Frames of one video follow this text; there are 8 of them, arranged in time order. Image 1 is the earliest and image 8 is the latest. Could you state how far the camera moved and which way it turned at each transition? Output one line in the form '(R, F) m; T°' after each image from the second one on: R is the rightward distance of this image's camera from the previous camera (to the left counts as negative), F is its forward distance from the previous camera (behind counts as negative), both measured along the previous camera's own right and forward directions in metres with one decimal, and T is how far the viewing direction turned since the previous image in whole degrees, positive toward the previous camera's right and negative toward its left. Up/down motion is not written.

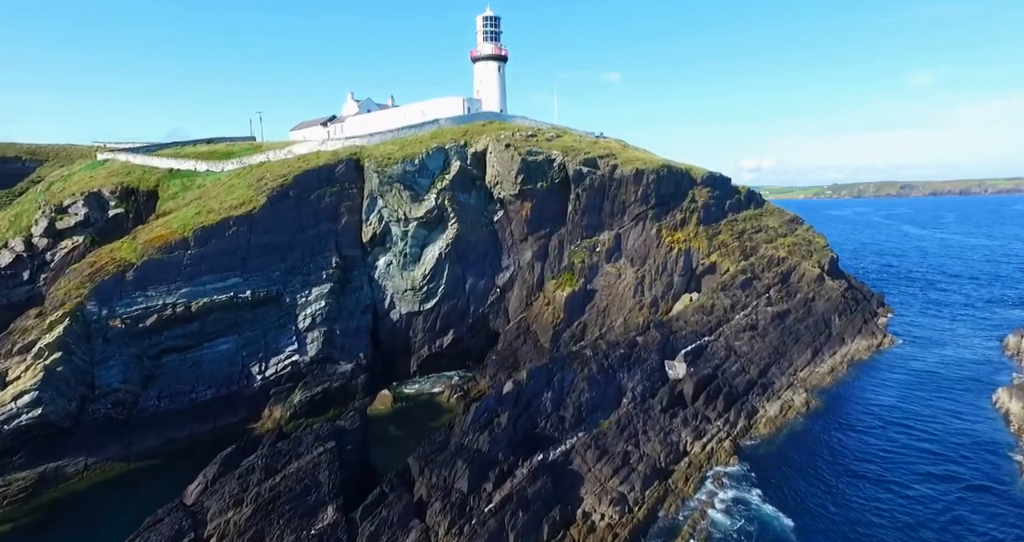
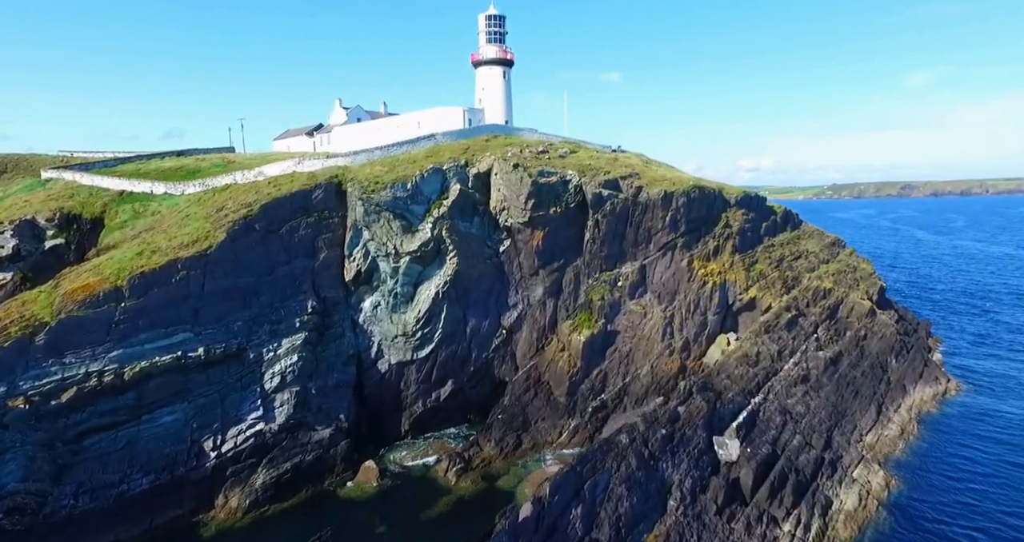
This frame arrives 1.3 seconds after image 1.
(-0.5, +5.4) m; 0°
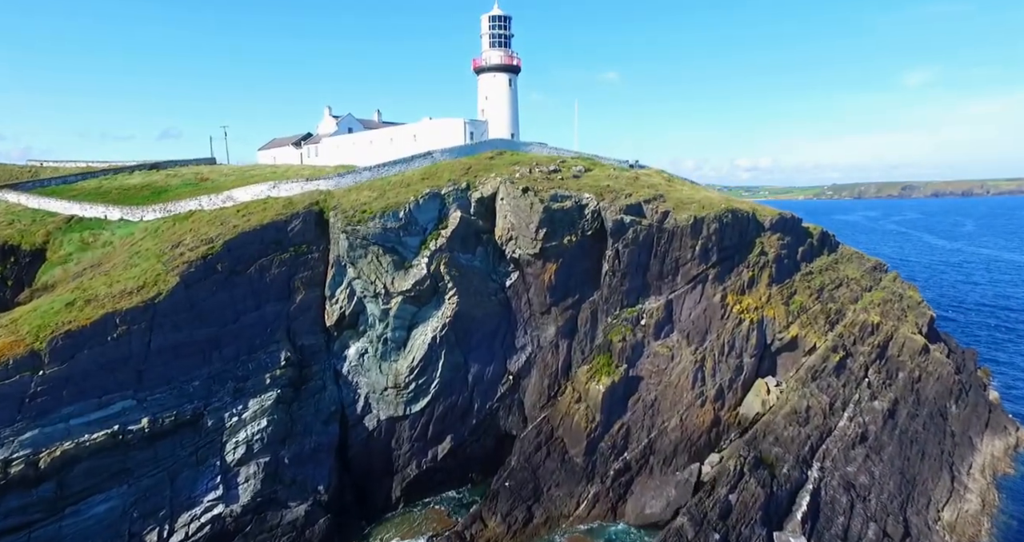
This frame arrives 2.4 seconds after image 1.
(-0.4, +4.3) m; 0°
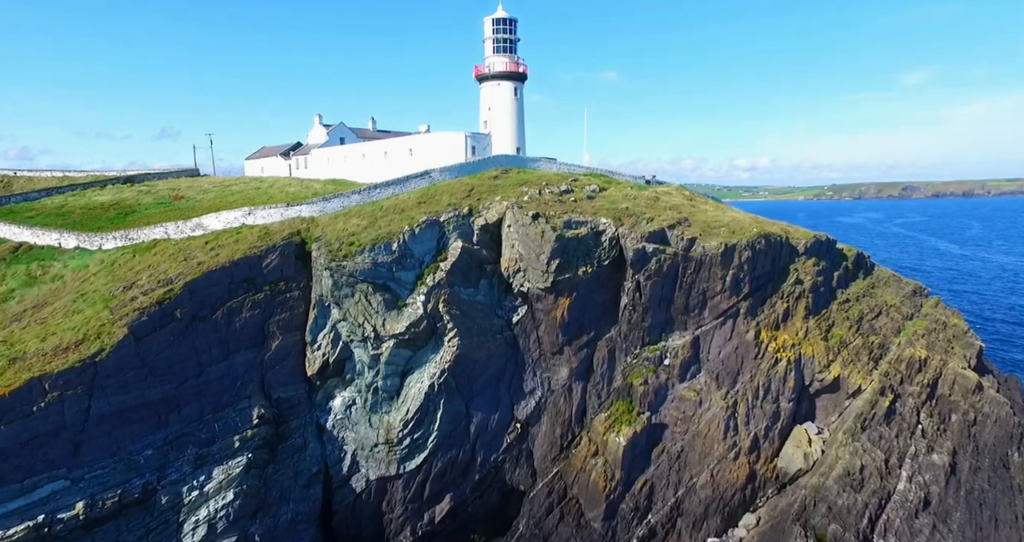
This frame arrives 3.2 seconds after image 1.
(-0.4, +3.3) m; 0°
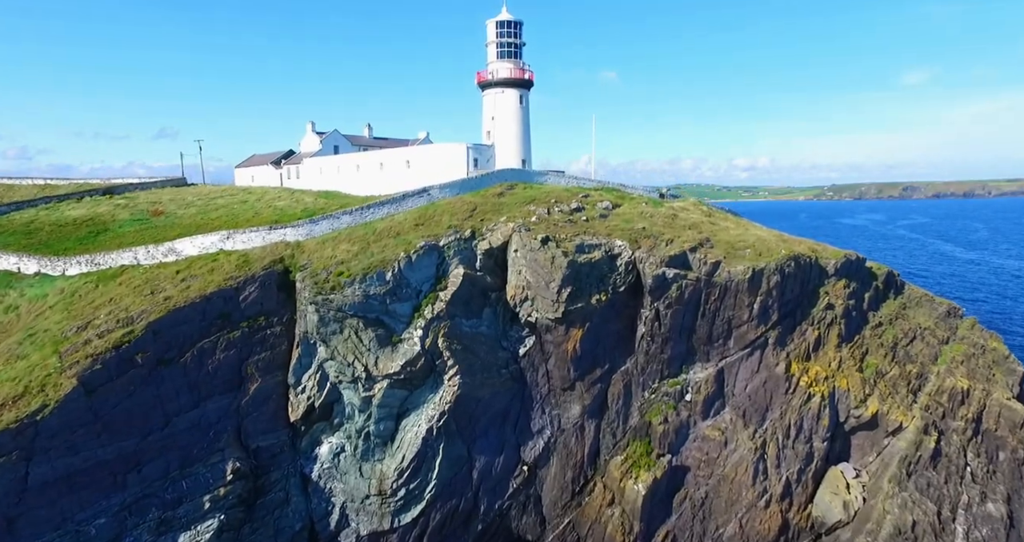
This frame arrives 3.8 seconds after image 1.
(-0.3, +2.4) m; 0°
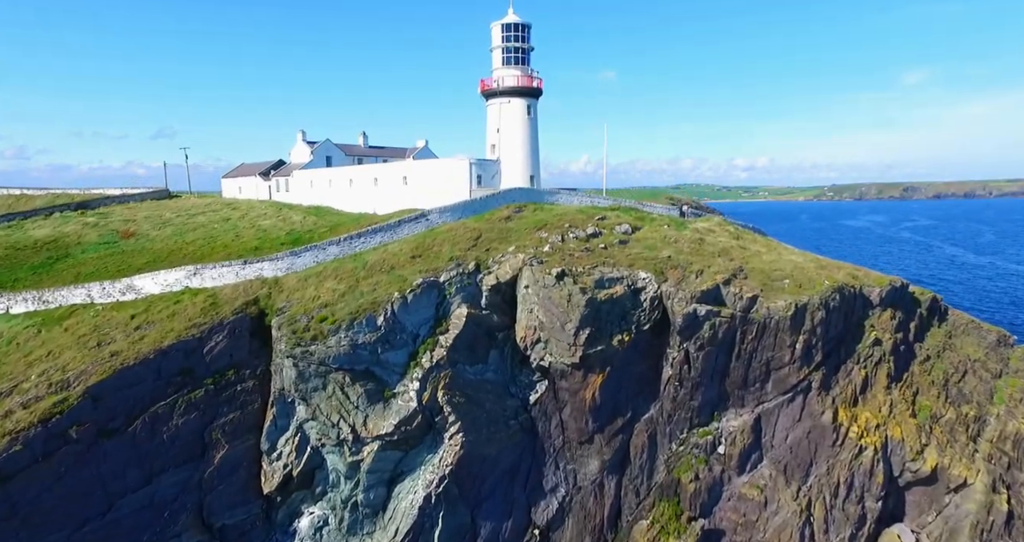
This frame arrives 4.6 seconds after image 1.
(-0.4, +2.9) m; 0°
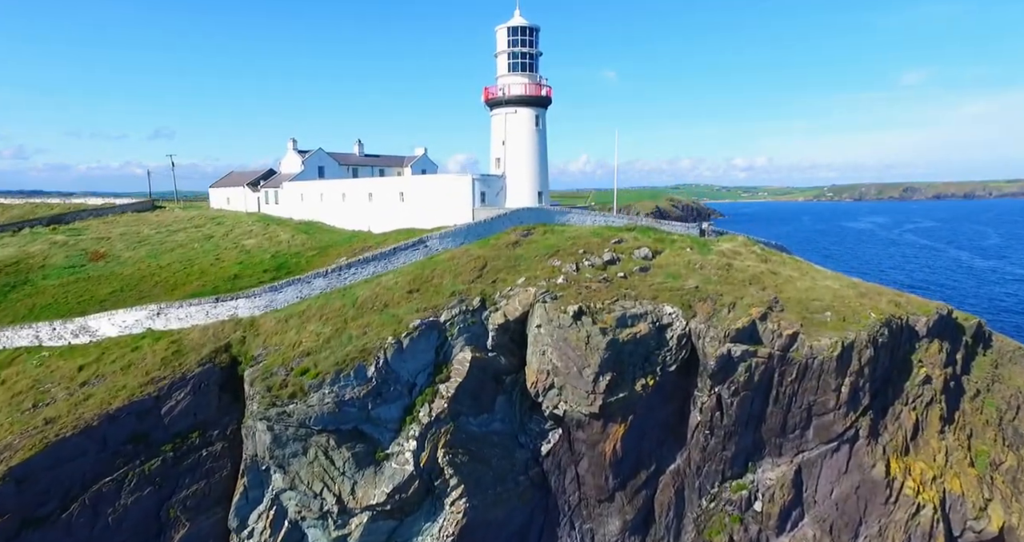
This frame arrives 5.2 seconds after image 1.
(-0.3, +2.4) m; 0°
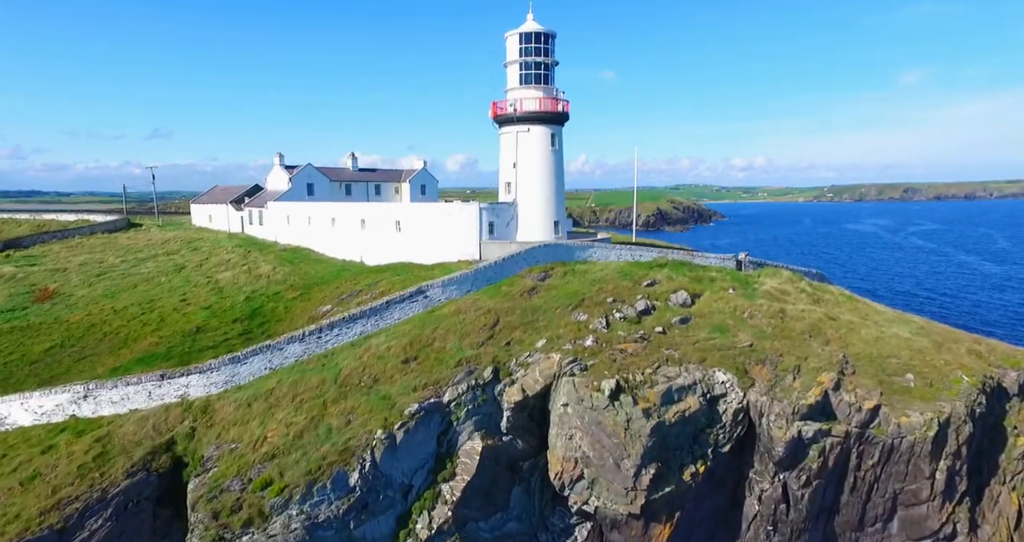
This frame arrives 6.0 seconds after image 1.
(-0.5, +3.4) m; 0°
